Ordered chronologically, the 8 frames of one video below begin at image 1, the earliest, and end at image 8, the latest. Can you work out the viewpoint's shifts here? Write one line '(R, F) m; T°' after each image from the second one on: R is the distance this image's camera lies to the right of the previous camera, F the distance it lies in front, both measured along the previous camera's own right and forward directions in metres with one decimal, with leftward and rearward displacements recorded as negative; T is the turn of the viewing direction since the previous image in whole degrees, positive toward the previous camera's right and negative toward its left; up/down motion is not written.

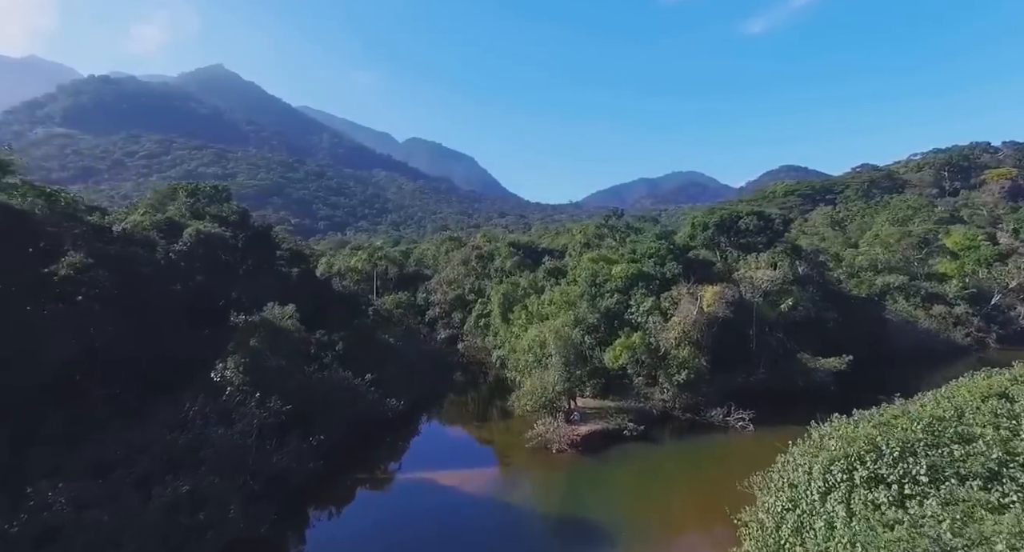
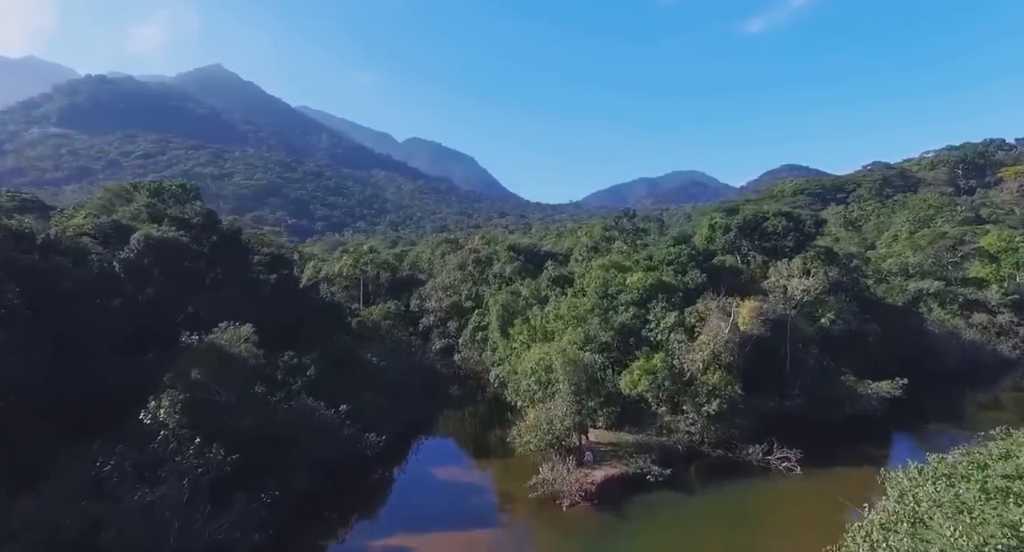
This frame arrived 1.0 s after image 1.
(0.0, +3.4) m; 0°
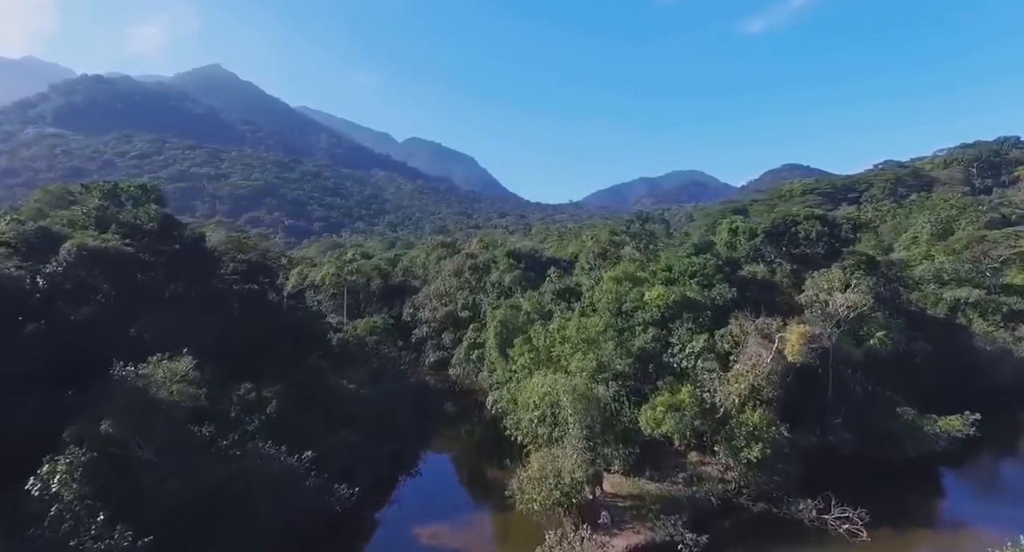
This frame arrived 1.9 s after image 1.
(0.0, +3.3) m; 0°
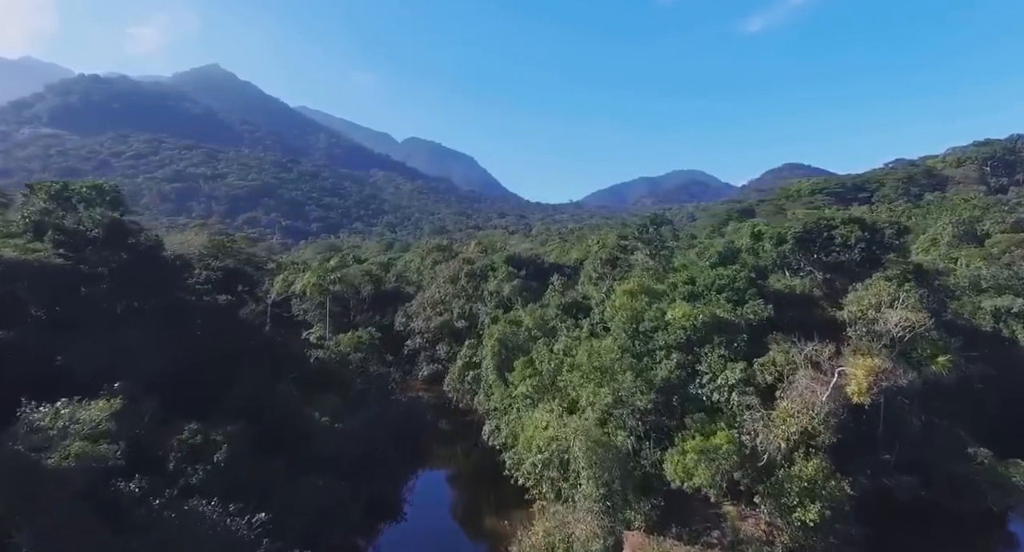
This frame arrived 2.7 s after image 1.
(0.0, +3.0) m; 0°
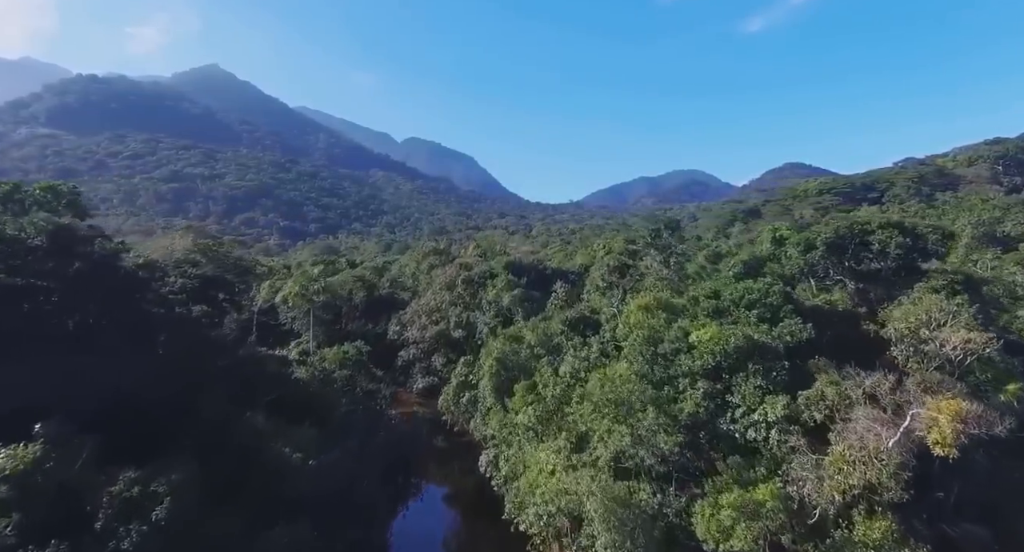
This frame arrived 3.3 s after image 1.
(0.0, +2.4) m; 0°
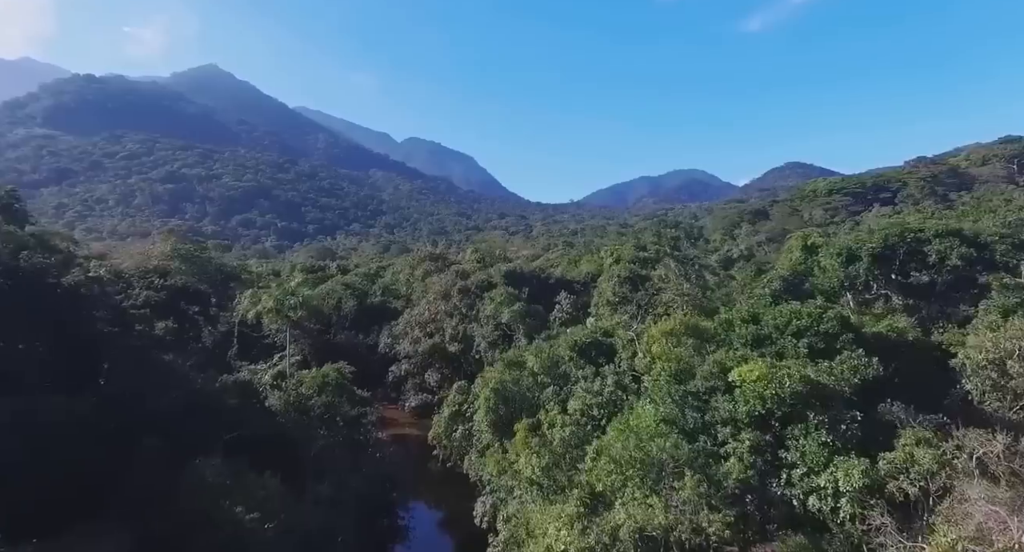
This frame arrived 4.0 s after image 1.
(0.0, +2.8) m; 0°
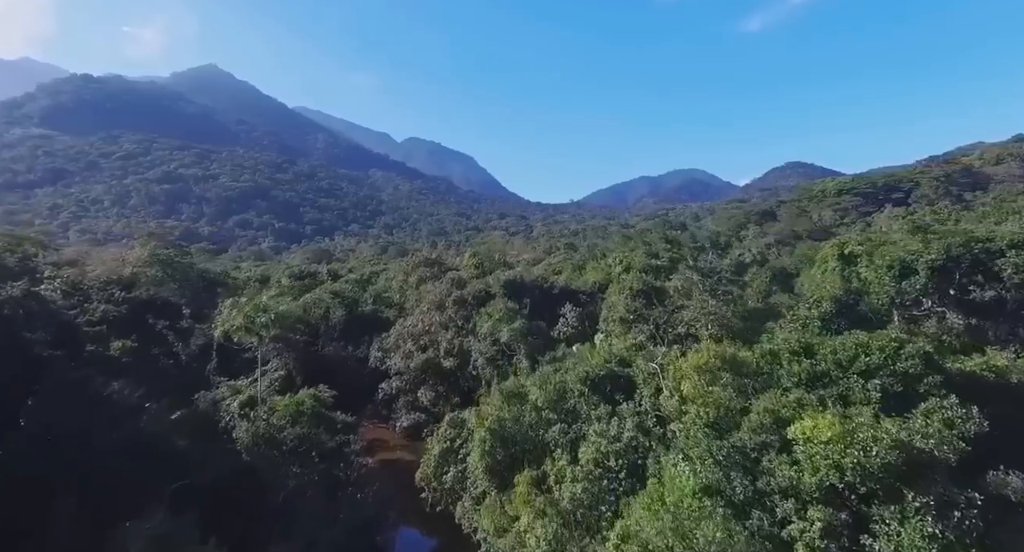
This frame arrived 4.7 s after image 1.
(0.0, +2.7) m; 0°
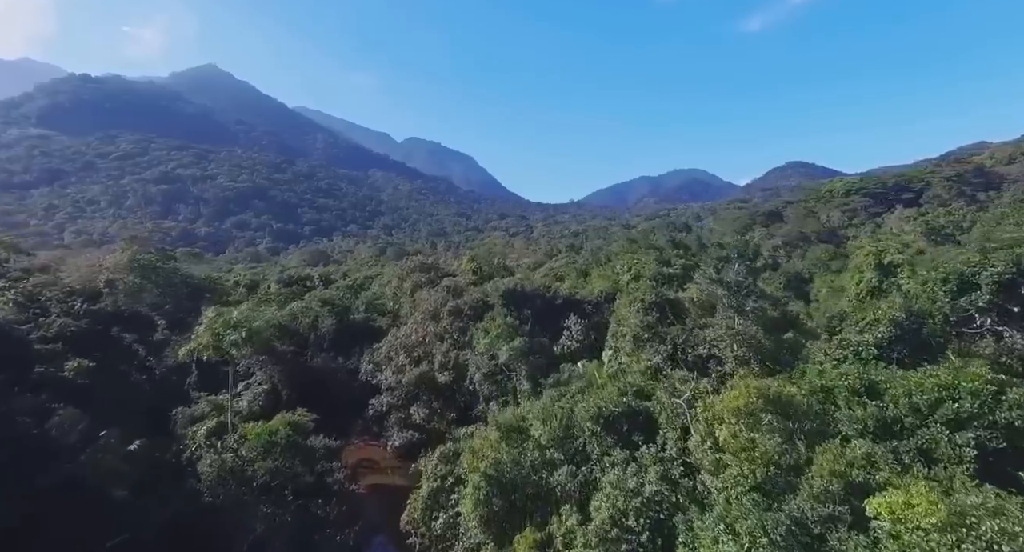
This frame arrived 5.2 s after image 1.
(0.0, +2.2) m; 0°
